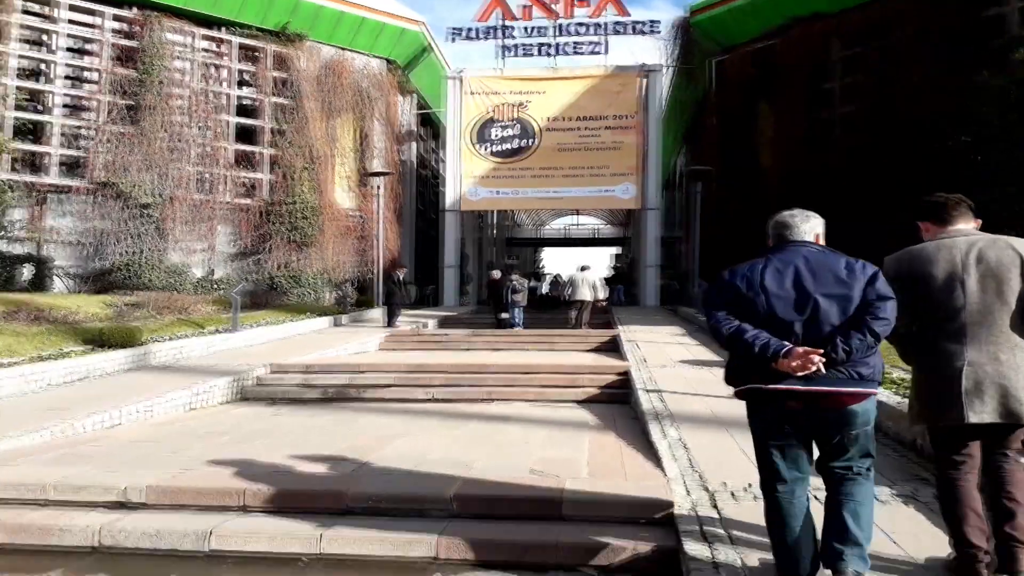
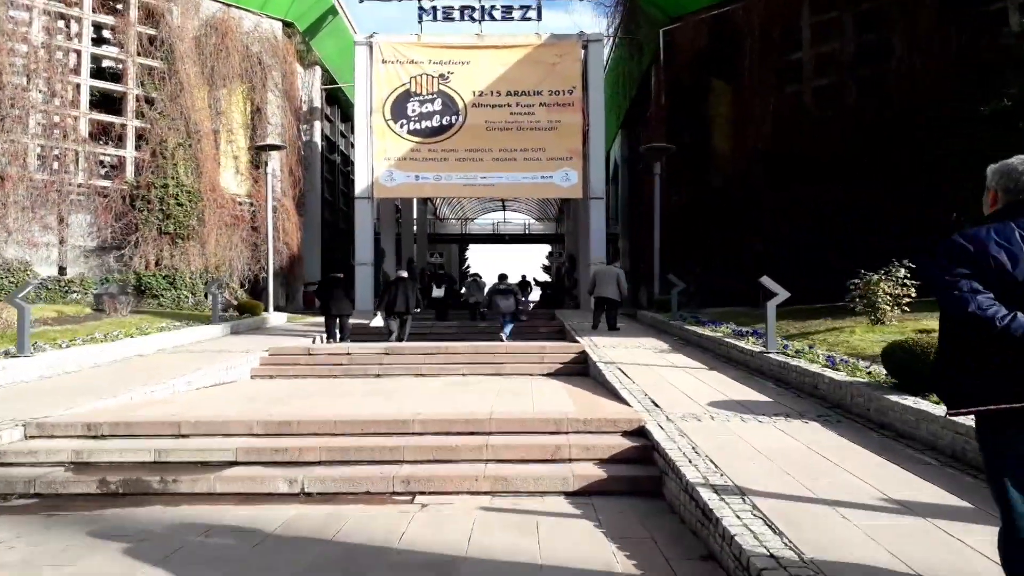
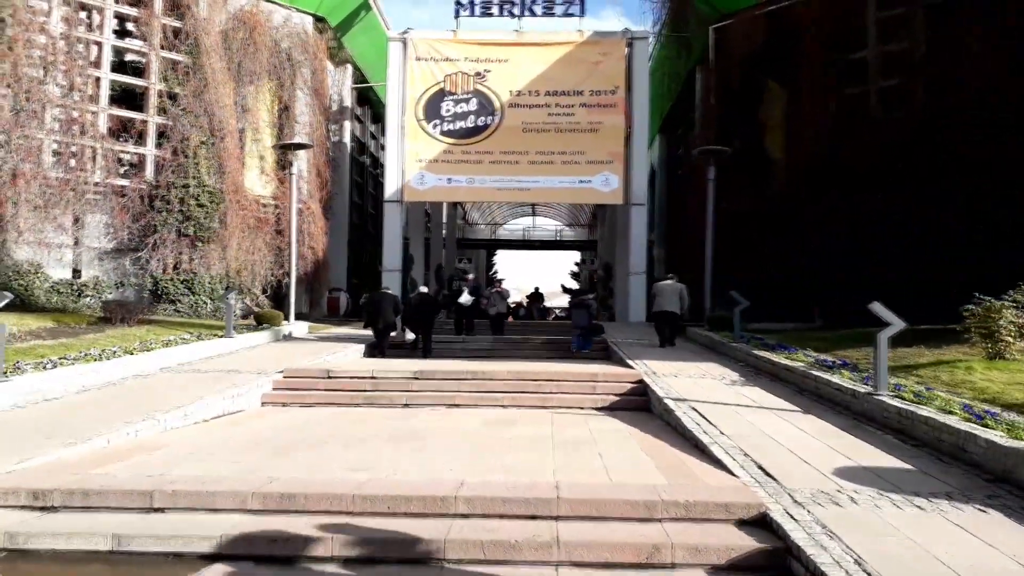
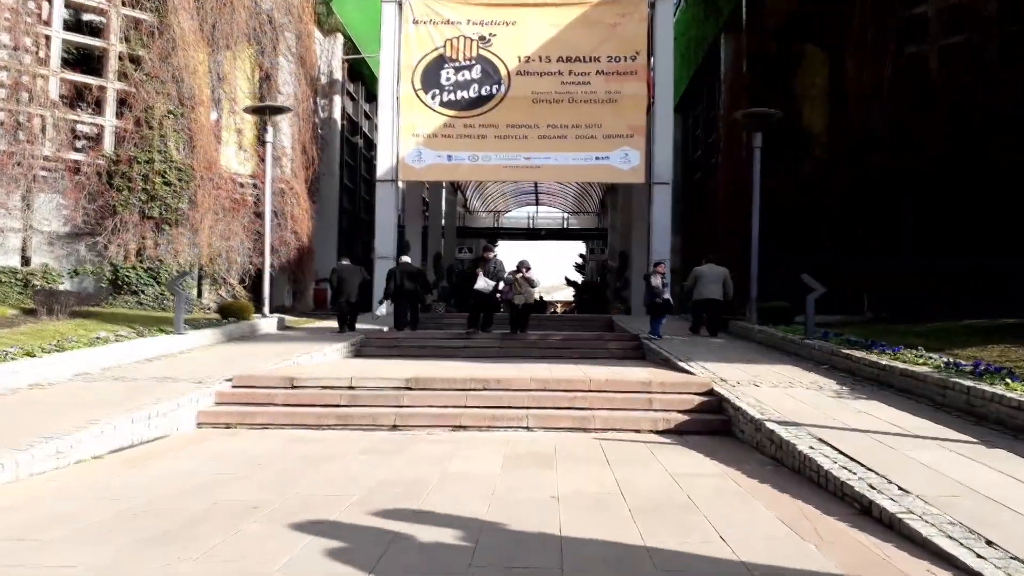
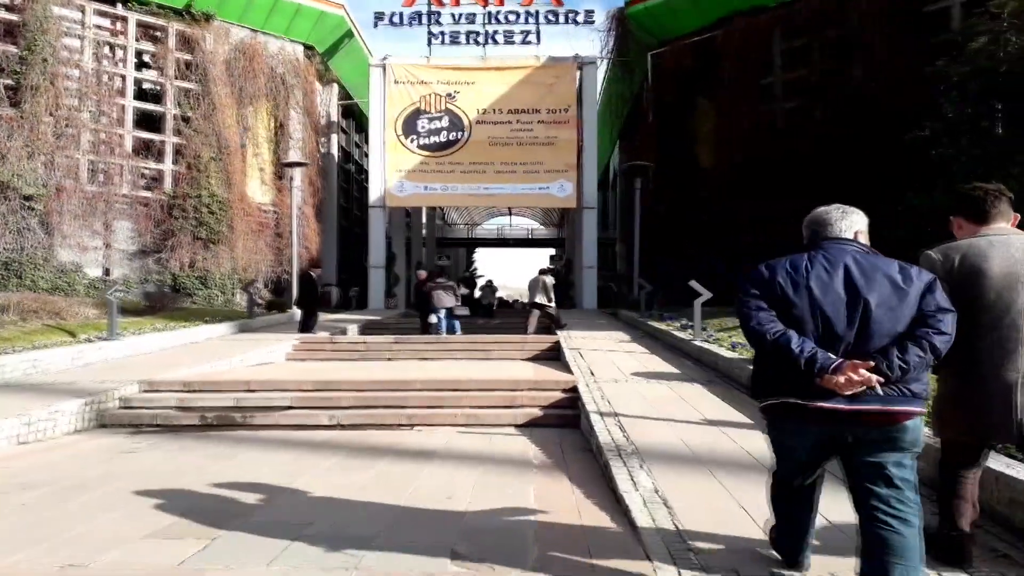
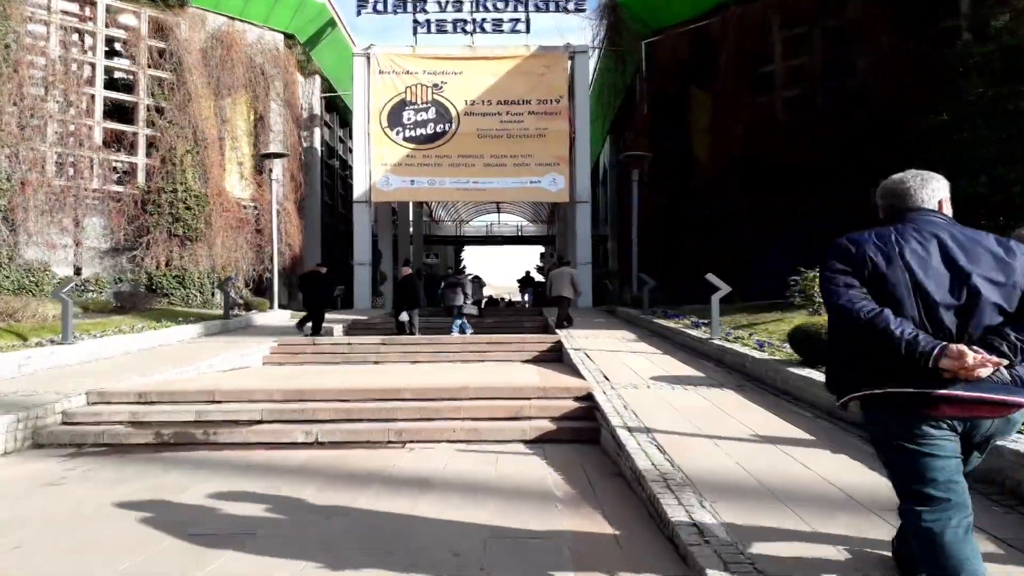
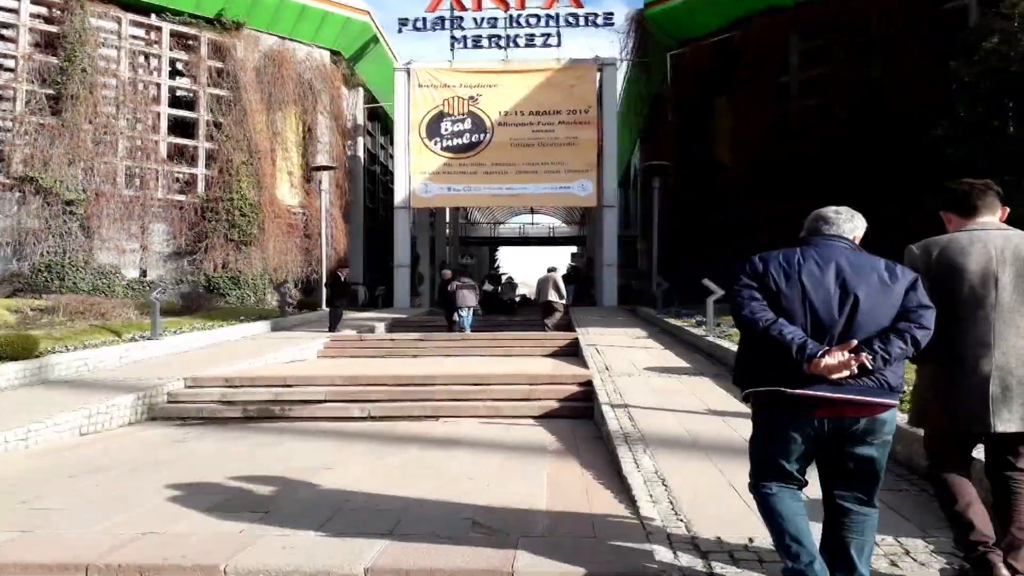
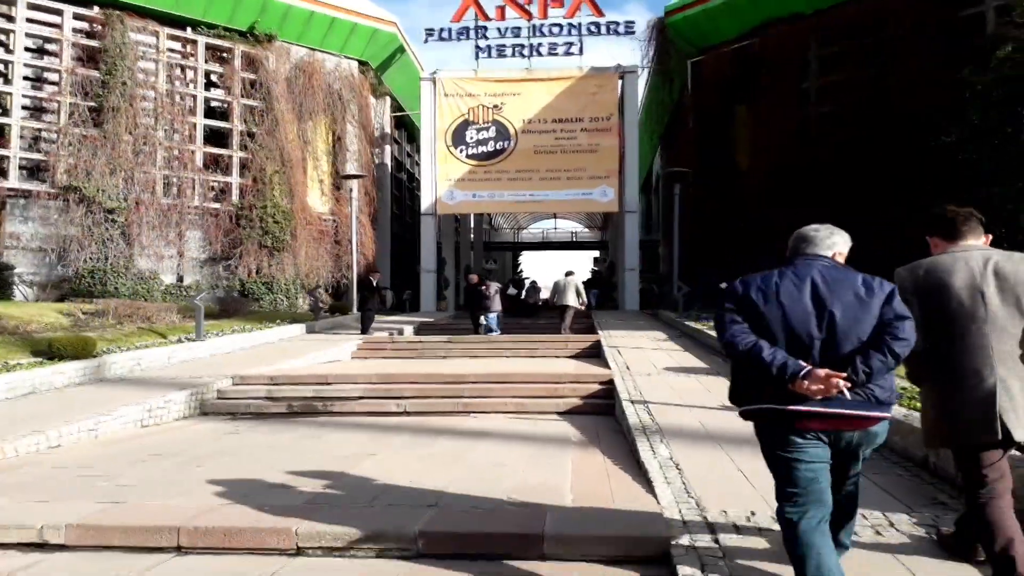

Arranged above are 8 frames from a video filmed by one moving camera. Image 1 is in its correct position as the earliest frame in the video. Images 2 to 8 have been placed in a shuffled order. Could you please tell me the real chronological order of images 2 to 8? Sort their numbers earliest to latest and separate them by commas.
8, 7, 5, 6, 2, 3, 4
